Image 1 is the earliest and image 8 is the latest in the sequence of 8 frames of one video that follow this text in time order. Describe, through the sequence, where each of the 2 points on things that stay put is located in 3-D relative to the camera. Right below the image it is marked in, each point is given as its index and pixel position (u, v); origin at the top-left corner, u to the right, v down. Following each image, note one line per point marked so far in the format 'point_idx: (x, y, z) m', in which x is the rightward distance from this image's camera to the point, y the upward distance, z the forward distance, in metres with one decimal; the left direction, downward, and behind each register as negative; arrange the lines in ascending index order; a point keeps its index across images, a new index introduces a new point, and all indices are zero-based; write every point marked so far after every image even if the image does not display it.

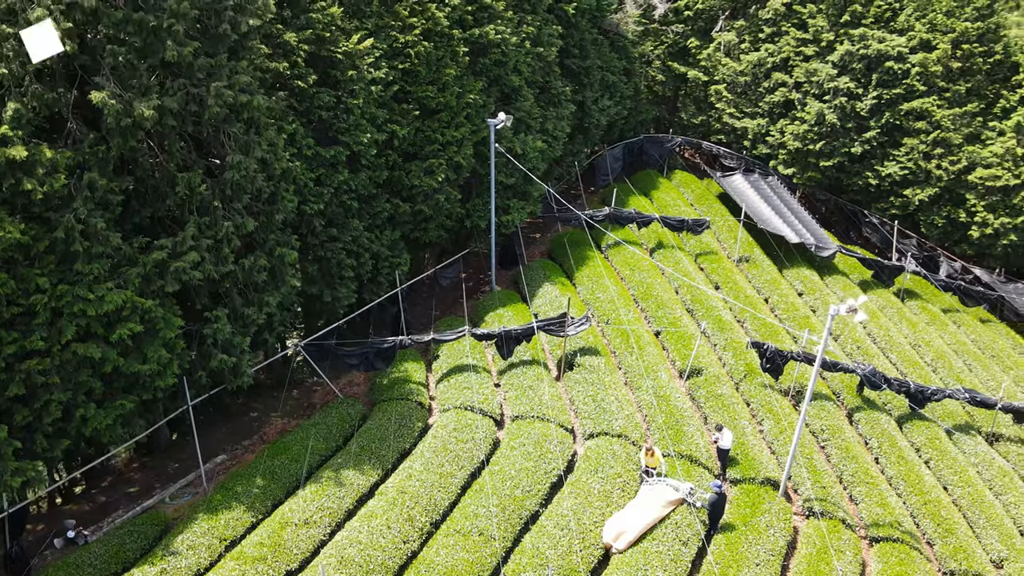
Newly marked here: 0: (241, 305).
0: (-4.9, -0.3, +19.0) m
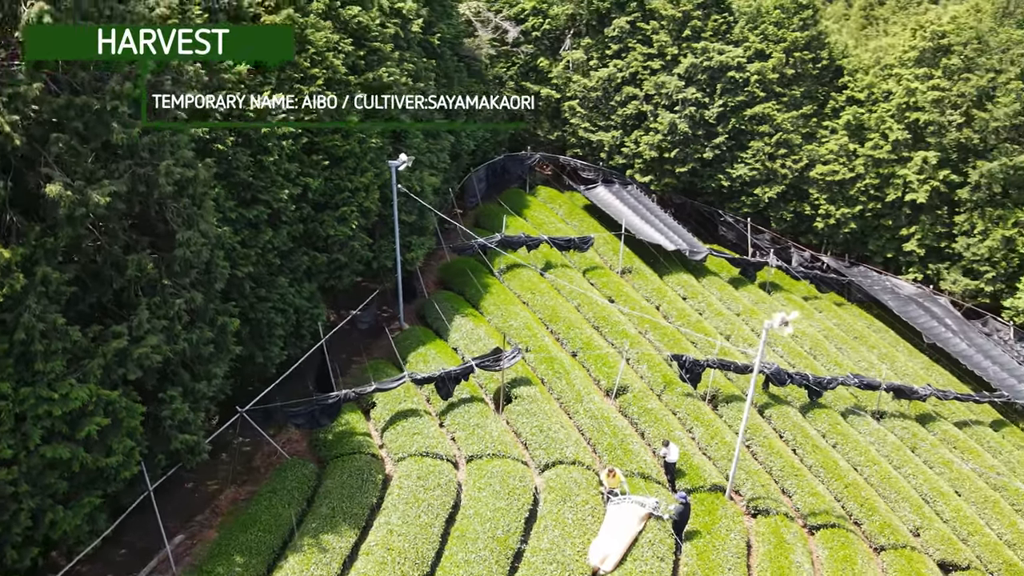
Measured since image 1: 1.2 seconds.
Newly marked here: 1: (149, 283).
0: (-5.7, -1.7, +18.5) m
1: (-6.1, +0.1, +17.5) m
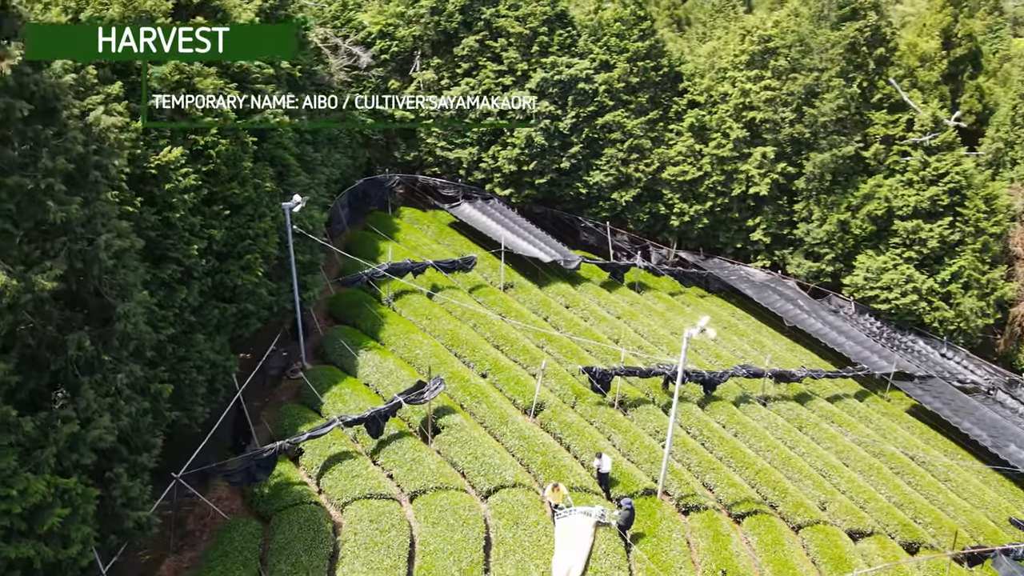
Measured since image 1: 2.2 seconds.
0: (-6.5, -2.9, +17.9) m
1: (-6.8, -1.2, +16.8) m
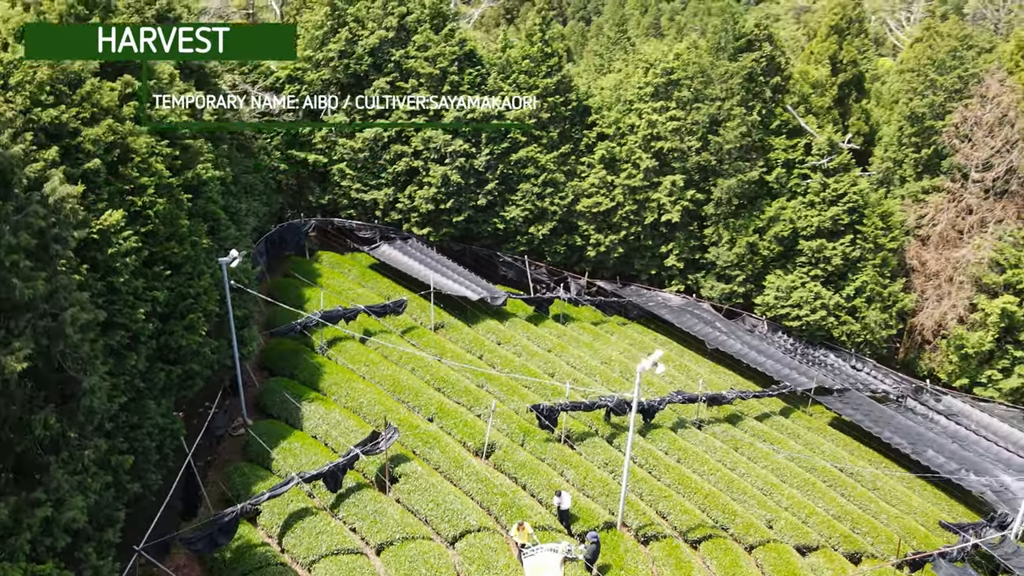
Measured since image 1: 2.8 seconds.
0: (-6.8, -4.1, +17.4) m
1: (-7.1, -2.3, +16.3) m
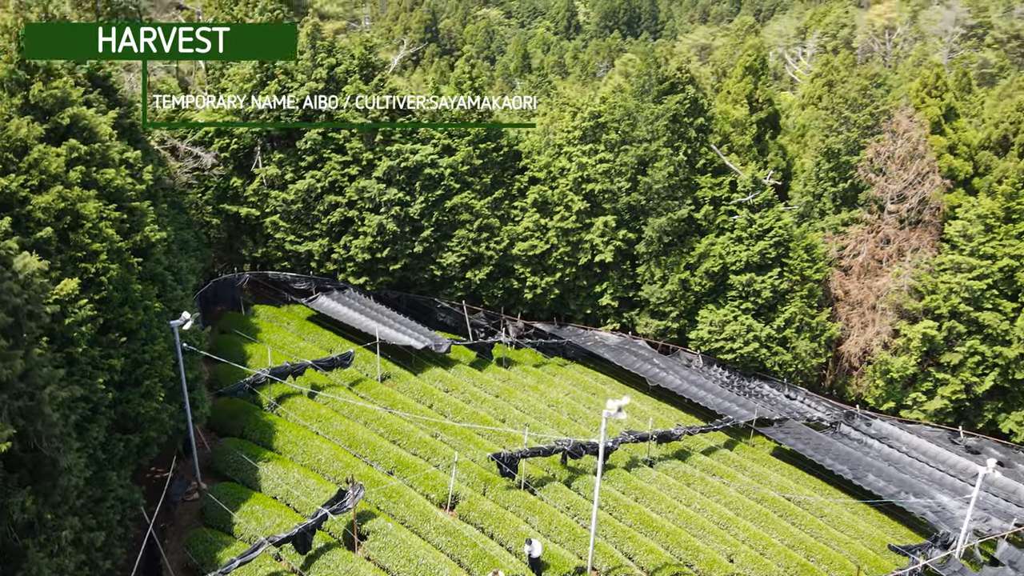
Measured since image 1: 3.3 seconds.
0: (-7.0, -5.3, +16.8) m
1: (-7.3, -3.5, +15.8) m
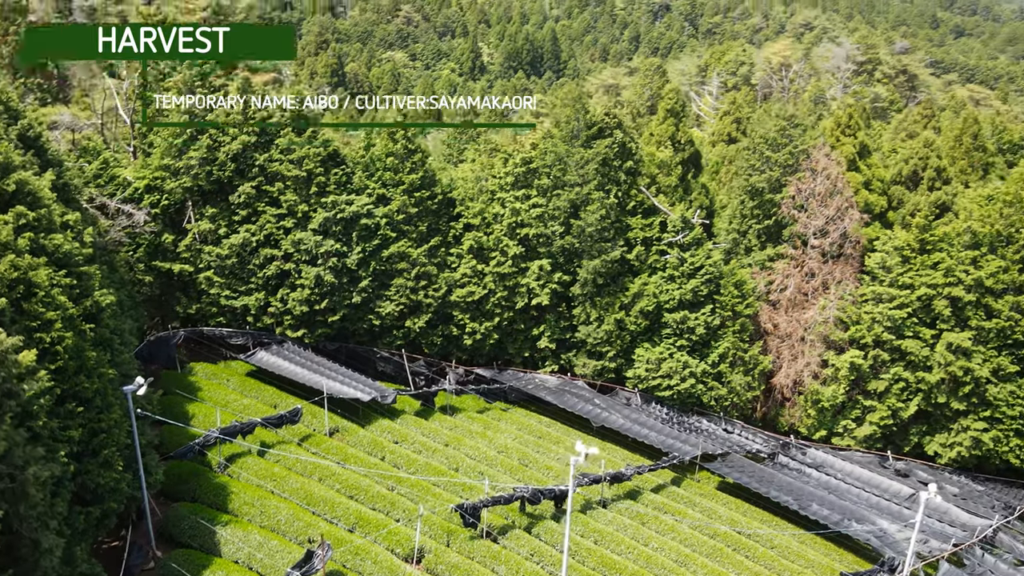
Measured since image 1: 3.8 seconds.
0: (-7.1, -6.4, +16.3) m
1: (-7.3, -4.6, +15.2) m
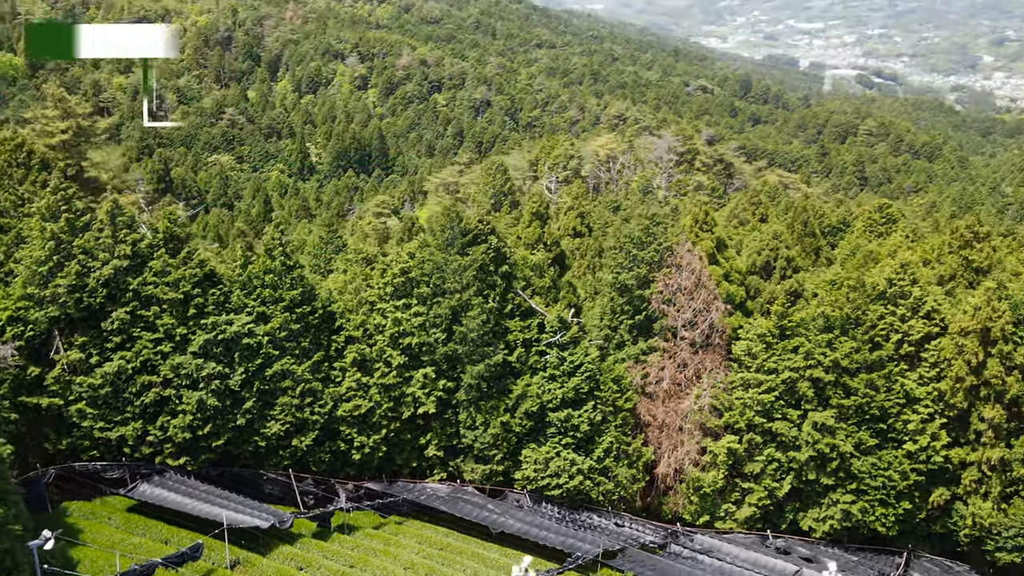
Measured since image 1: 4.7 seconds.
0: (-7.1, -8.8, +14.9) m
1: (-7.3, -7.0, +13.9) m
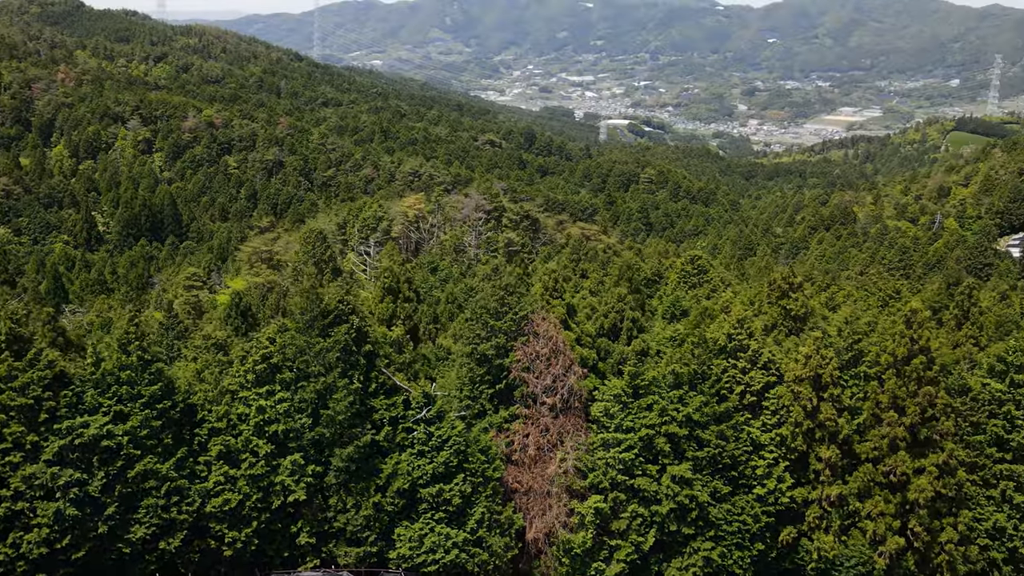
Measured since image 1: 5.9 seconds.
0: (-6.6, -10.8, +13.5) m
1: (-6.7, -8.9, +12.6) m
